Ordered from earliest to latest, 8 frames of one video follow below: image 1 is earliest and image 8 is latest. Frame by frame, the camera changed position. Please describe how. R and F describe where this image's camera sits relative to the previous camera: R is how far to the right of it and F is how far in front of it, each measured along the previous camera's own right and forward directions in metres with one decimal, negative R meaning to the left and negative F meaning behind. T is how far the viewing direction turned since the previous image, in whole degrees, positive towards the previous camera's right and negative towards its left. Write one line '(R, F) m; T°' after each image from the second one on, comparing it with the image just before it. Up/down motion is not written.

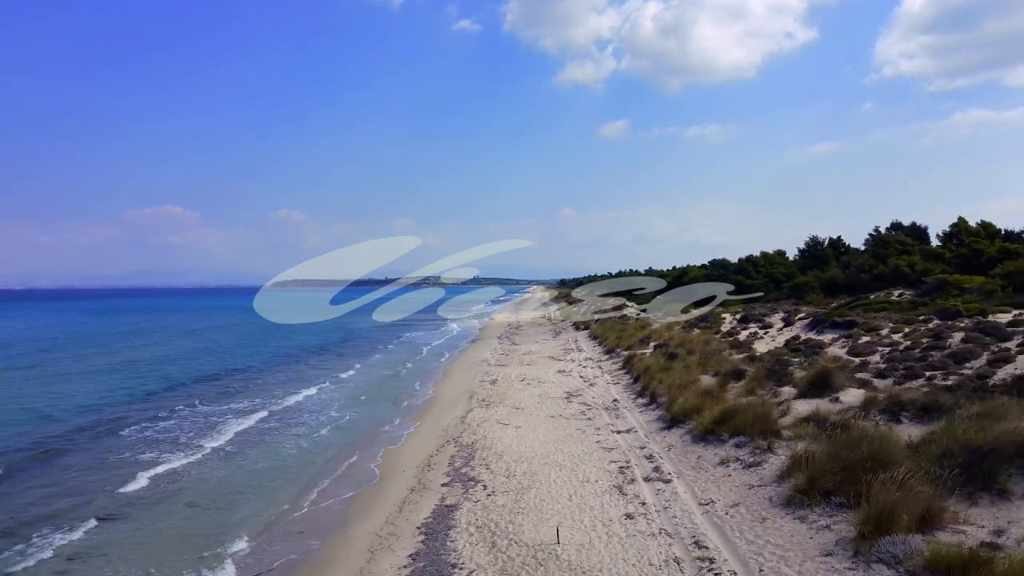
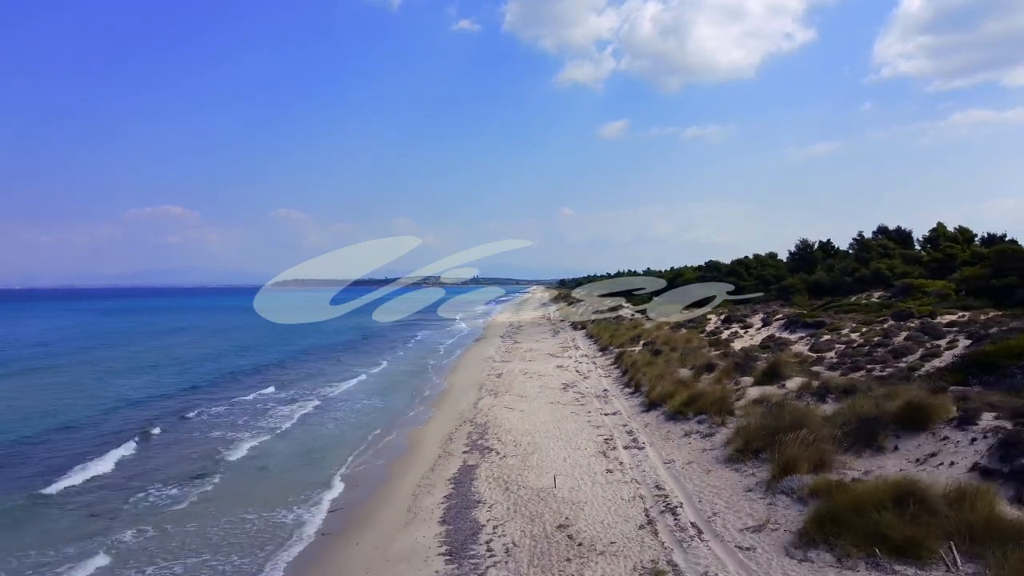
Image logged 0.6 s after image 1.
(-0.1, -2.4) m; 0°
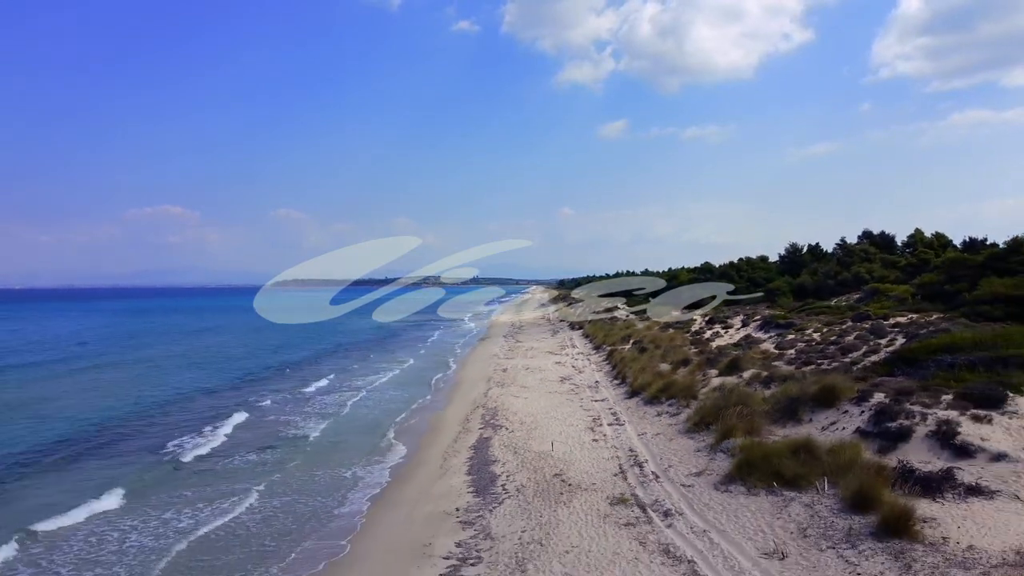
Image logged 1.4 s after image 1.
(-0.1, -2.8) m; 0°
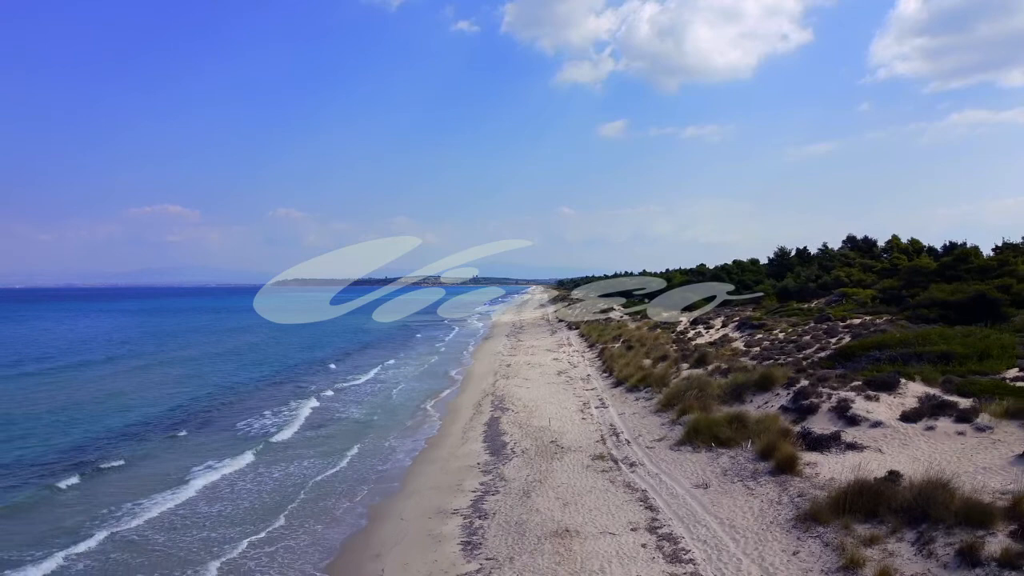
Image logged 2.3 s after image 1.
(-0.1, -3.2) m; 0°
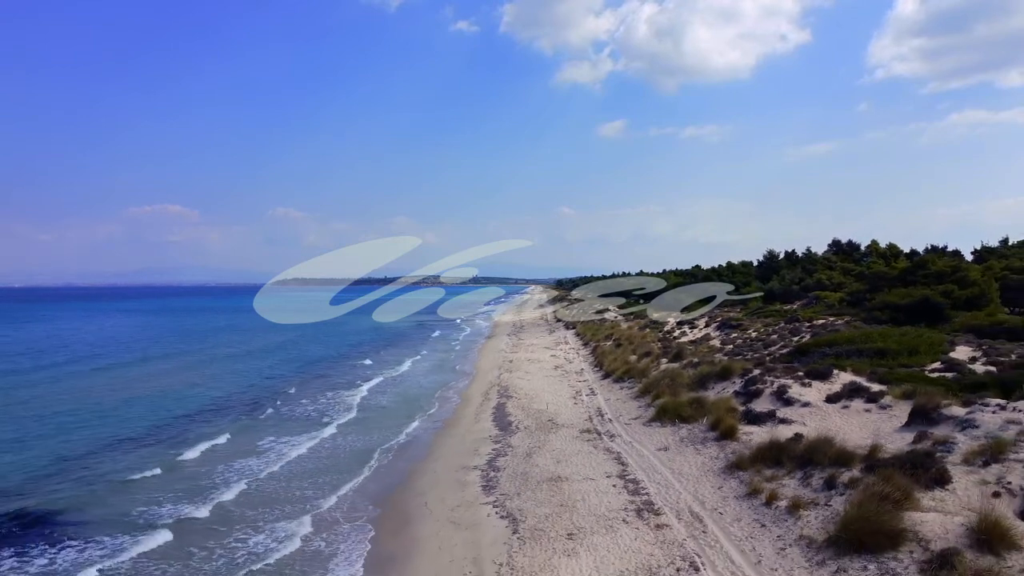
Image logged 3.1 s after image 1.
(-0.1, -3.1) m; 0°
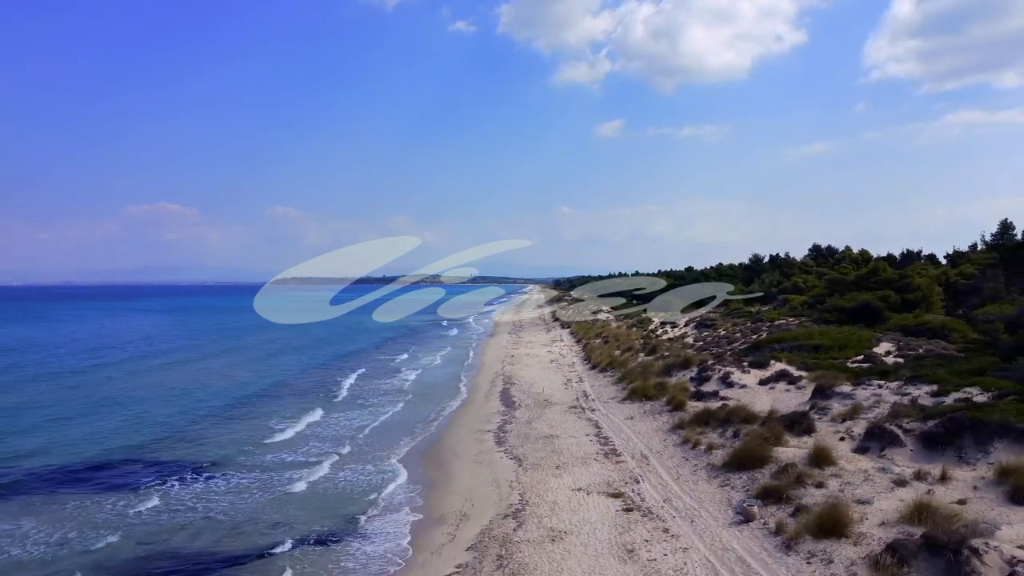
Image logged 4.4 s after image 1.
(-0.1, -4.4) m; 0°
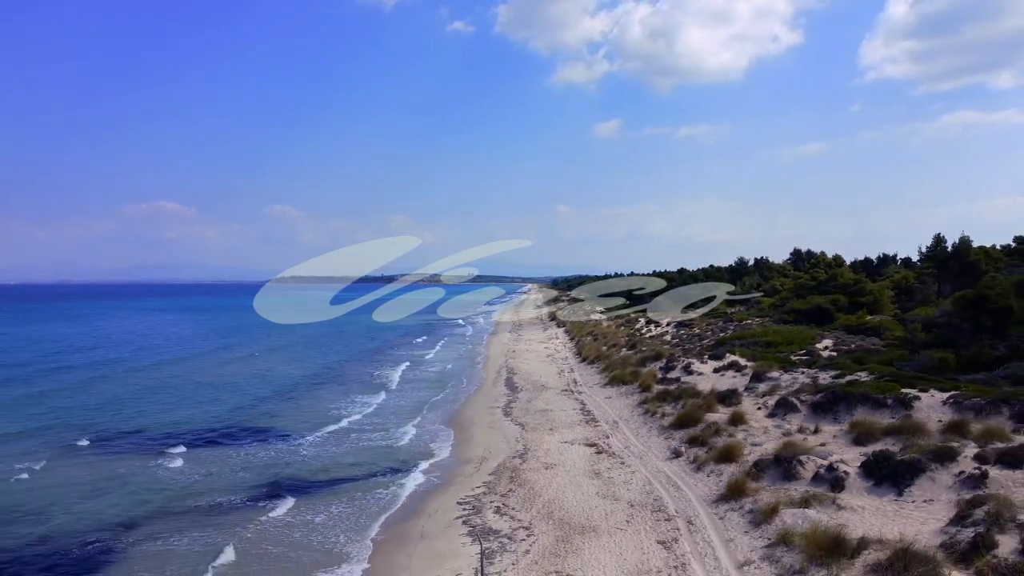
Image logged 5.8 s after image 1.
(-0.1, -4.8) m; 0°
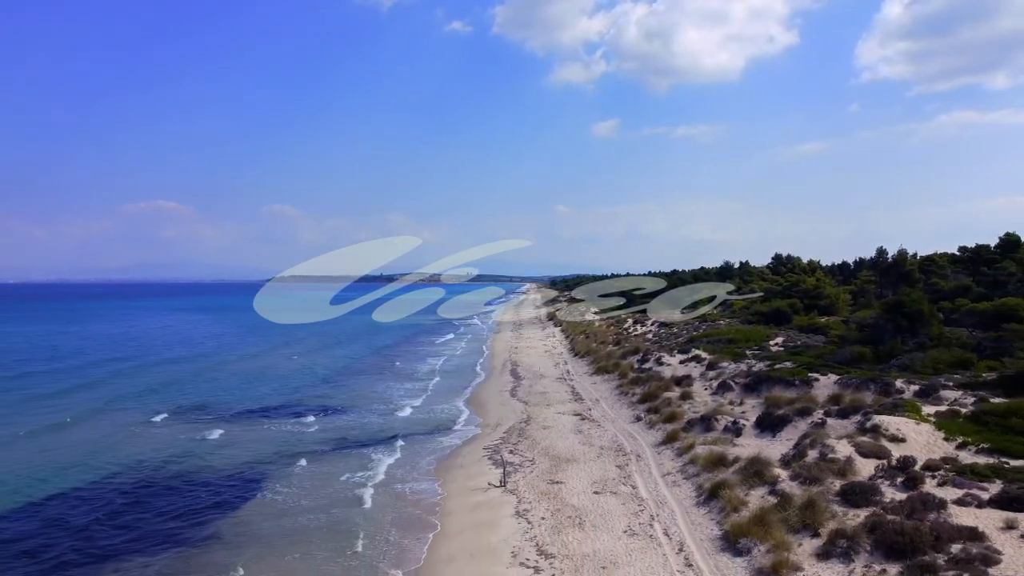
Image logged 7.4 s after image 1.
(-0.2, -5.7) m; 0°
